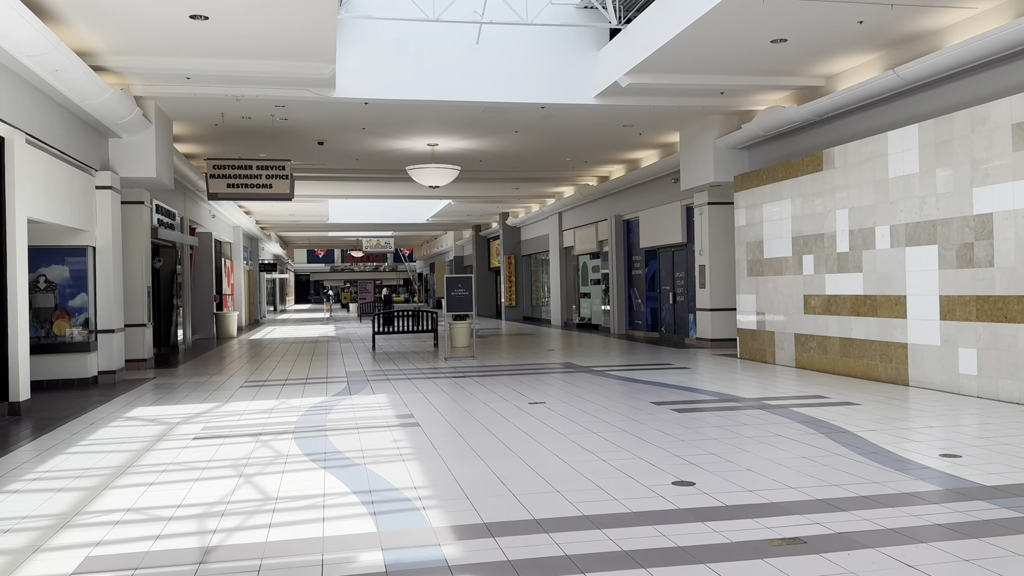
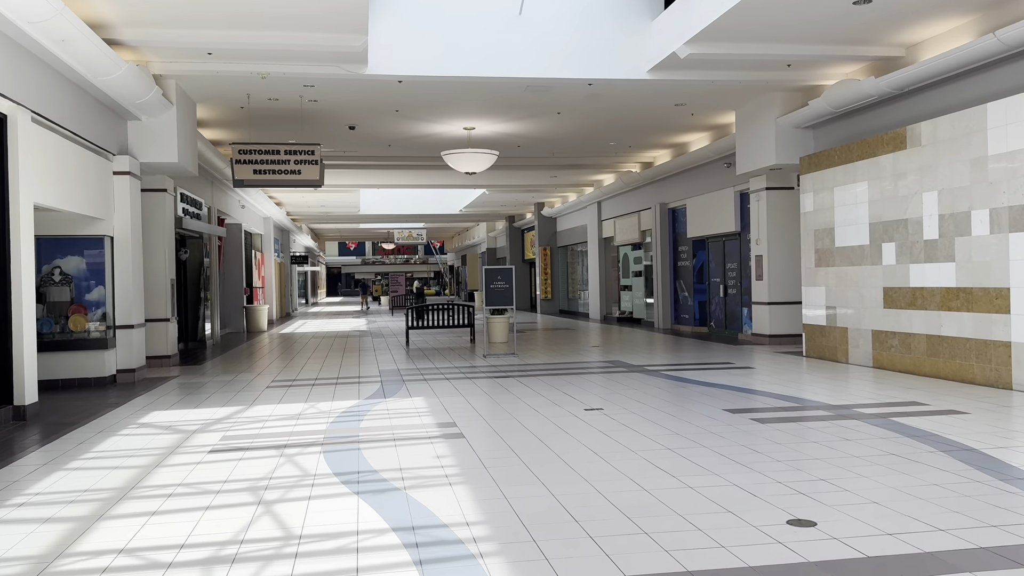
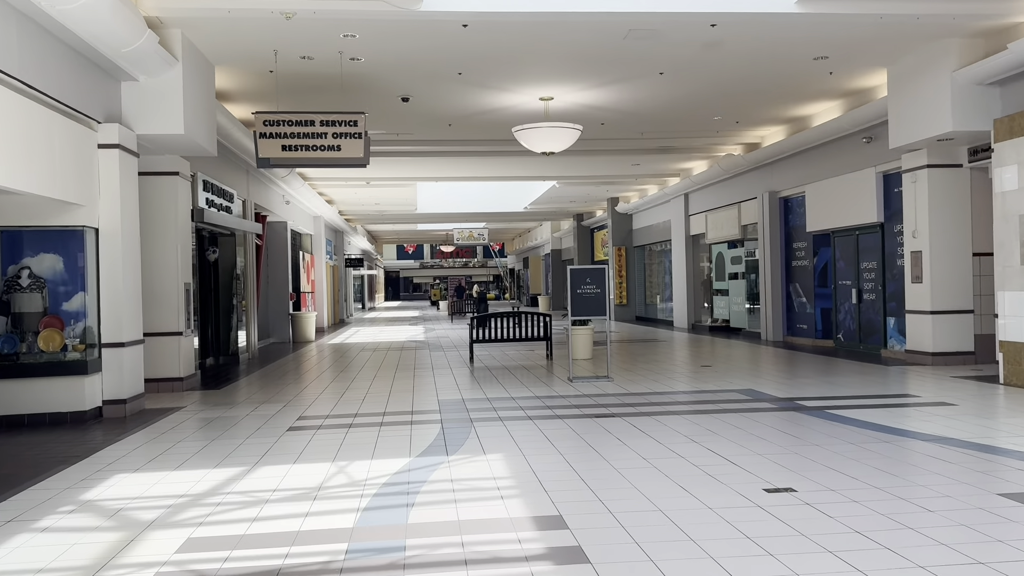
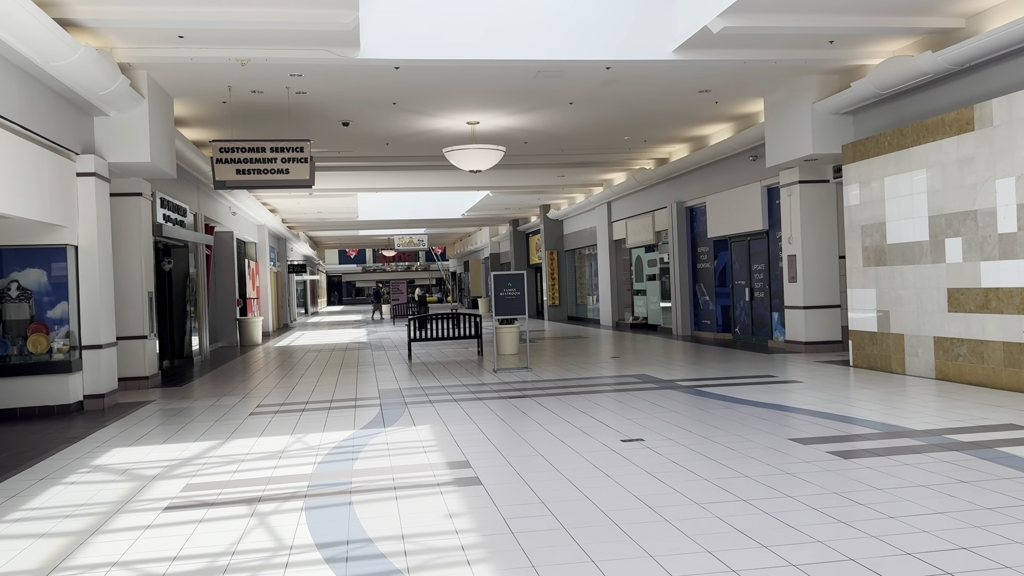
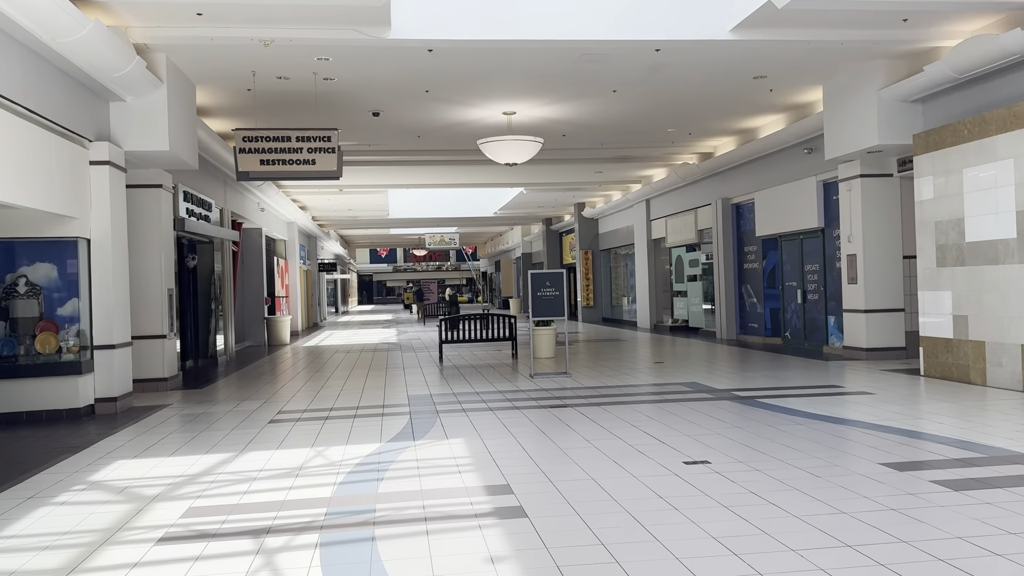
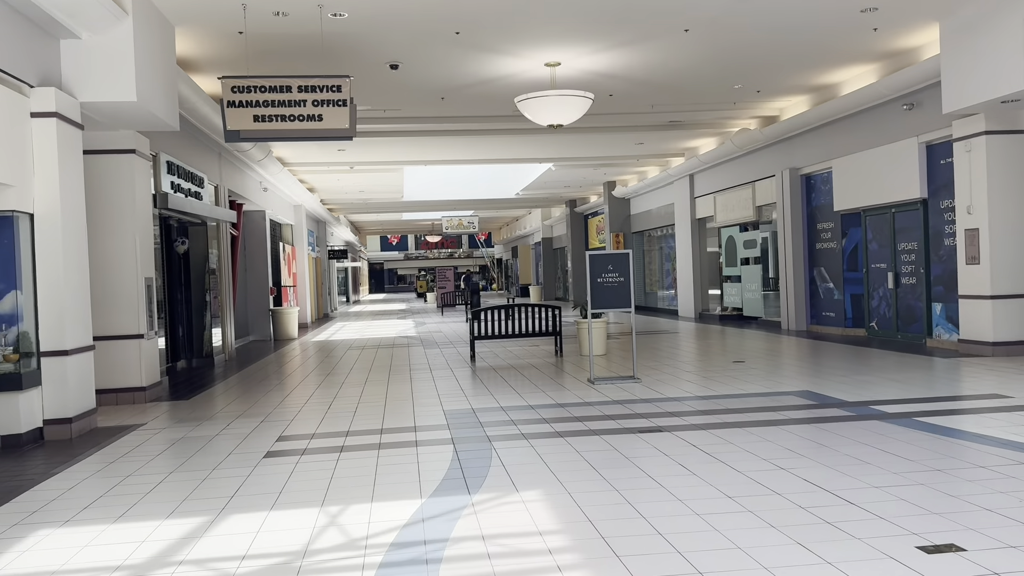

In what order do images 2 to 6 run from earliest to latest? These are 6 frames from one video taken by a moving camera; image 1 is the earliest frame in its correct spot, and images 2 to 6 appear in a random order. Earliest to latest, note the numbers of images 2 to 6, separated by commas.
2, 4, 5, 3, 6
